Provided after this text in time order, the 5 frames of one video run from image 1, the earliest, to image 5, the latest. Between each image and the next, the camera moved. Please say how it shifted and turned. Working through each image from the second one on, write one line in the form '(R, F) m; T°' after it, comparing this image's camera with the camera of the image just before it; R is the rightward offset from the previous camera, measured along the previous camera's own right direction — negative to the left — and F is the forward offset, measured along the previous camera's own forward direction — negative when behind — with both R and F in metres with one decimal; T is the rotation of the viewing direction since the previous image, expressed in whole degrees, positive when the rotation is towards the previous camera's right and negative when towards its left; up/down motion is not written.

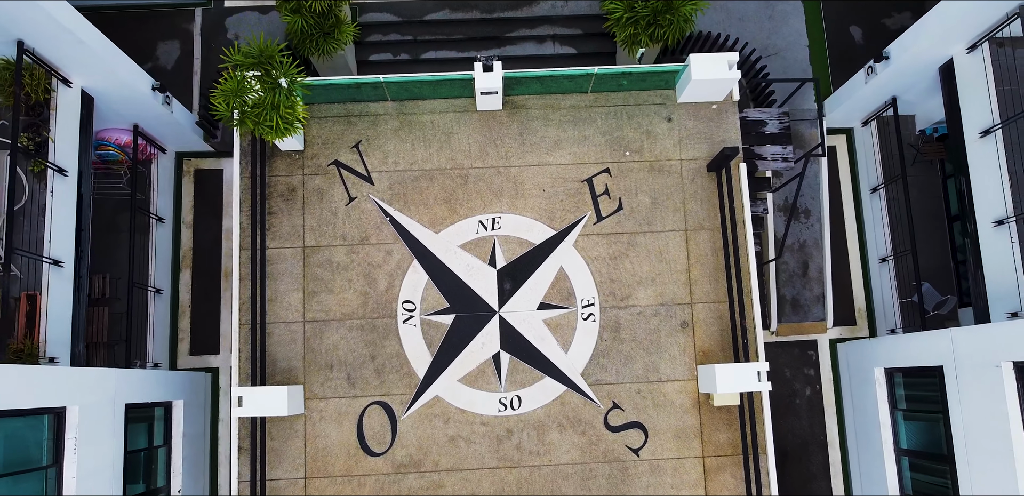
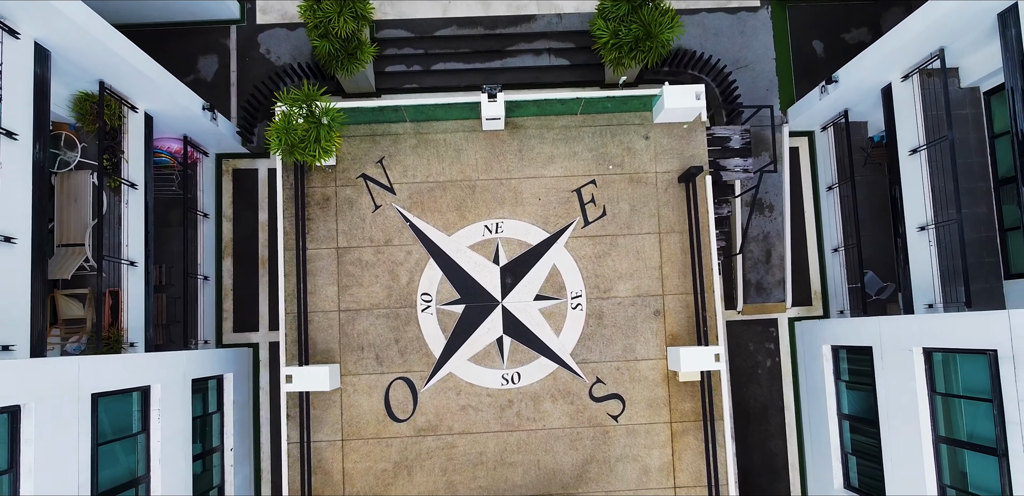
(0.0, -1.7) m; 0°
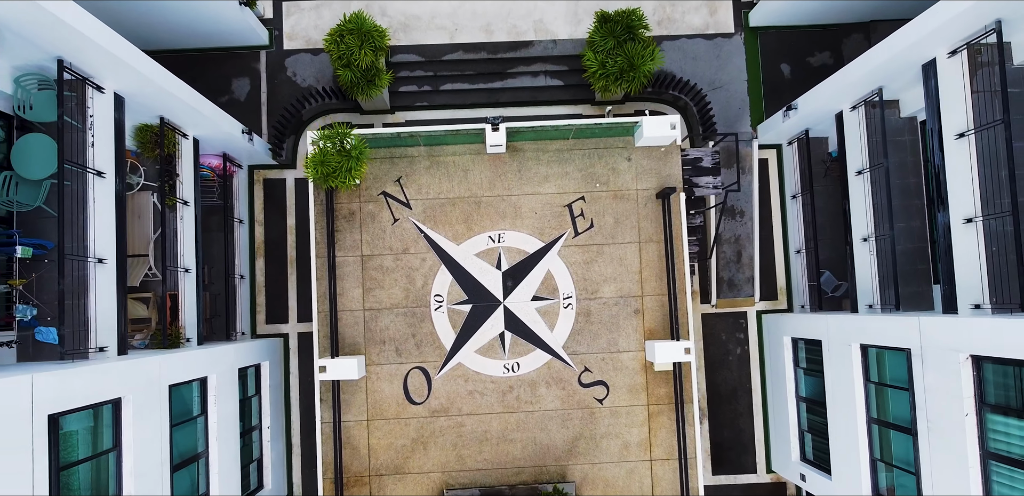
(0.0, -1.7) m; 0°
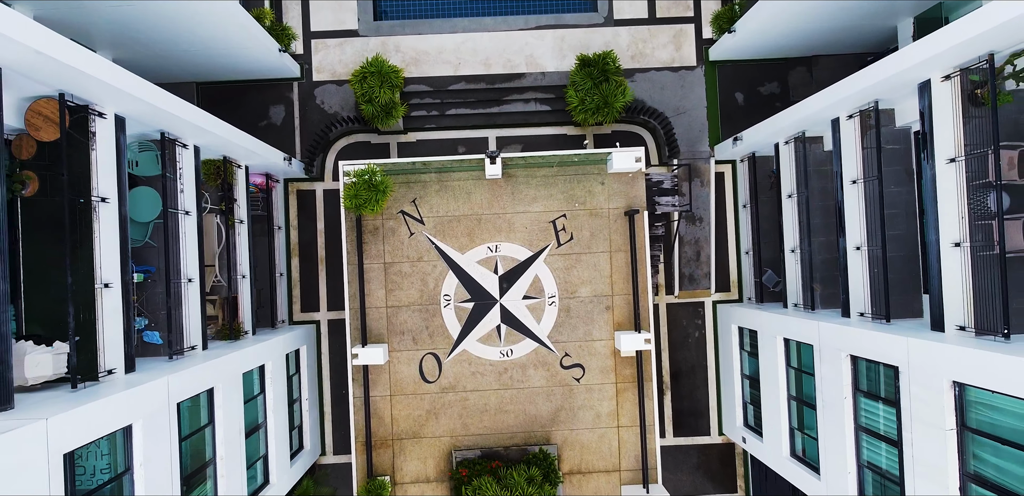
(+0.1, -2.8) m; 0°
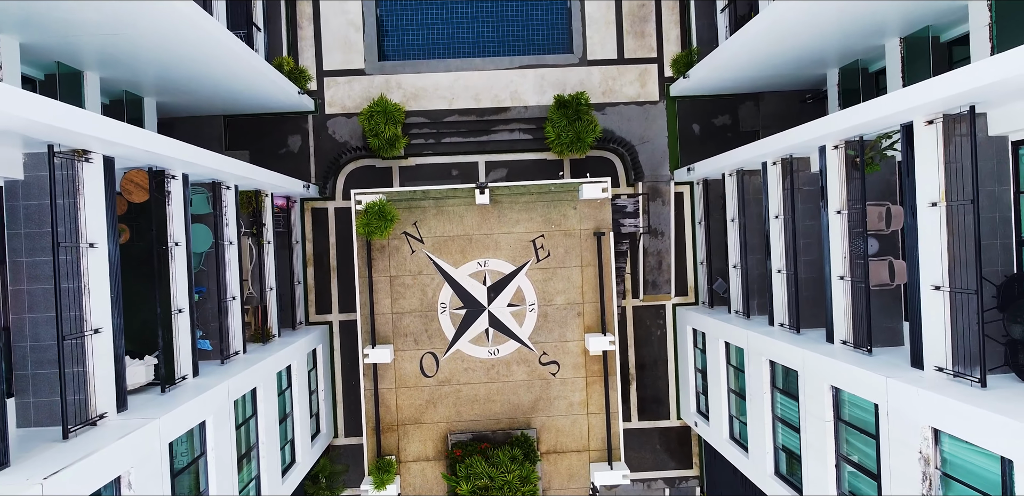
(+0.1, -2.7) m; +1°
